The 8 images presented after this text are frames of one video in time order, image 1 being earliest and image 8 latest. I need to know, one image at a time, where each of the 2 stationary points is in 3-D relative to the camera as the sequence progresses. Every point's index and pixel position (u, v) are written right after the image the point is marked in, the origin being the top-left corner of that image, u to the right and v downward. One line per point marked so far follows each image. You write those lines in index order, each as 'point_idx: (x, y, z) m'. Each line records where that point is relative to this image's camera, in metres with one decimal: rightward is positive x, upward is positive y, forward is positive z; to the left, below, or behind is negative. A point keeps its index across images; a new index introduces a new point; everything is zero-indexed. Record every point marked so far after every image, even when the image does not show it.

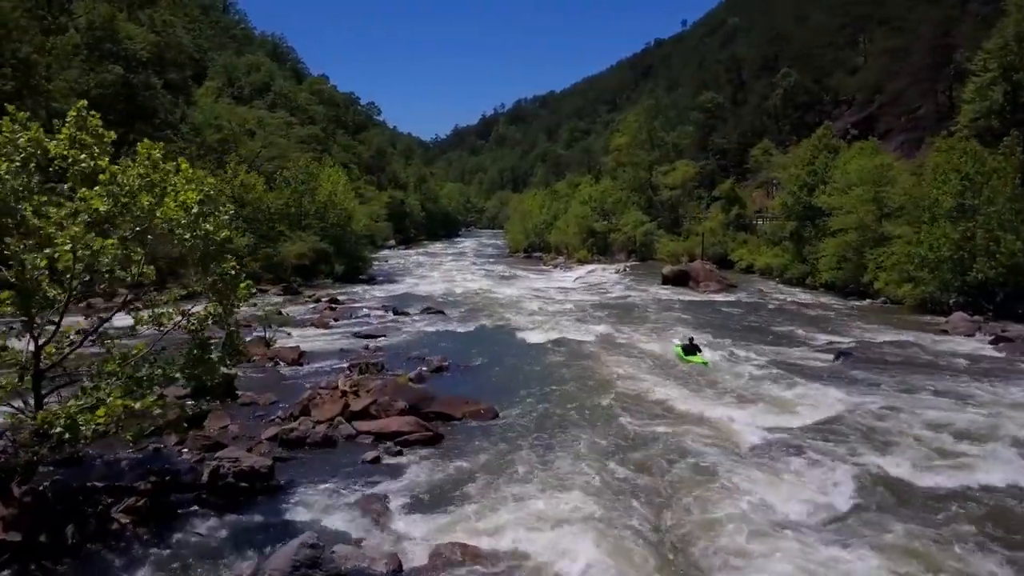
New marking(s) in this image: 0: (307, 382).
0: (-4.5, -2.1, +17.4) m
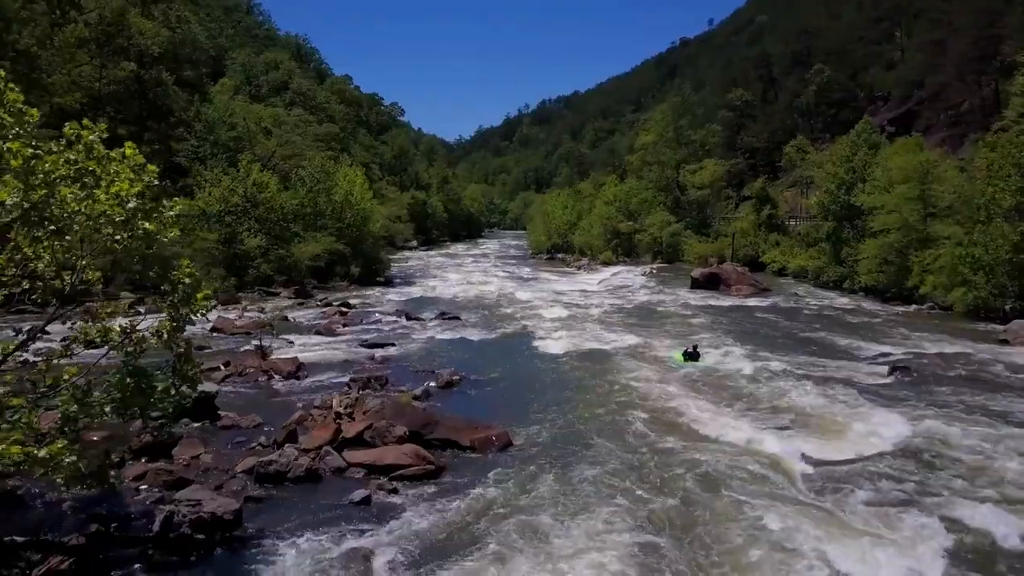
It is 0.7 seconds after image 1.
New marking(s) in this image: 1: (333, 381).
0: (-4.1, -2.2, +15.6) m
1: (-4.0, -2.1, +17.6) m
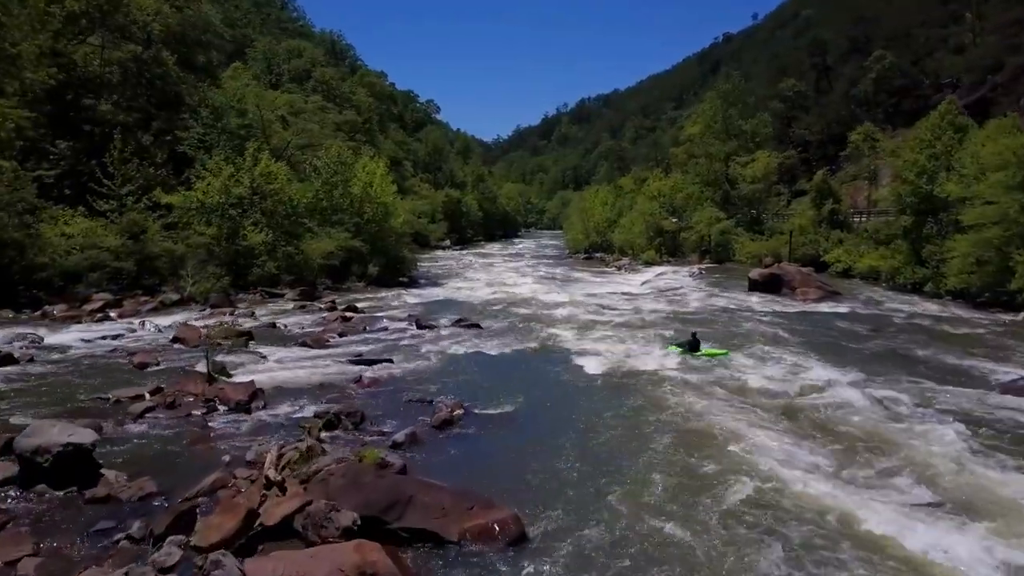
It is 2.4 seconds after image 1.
0: (-3.9, -2.2, +11.1) m
1: (-3.6, -2.1, +13.1) m
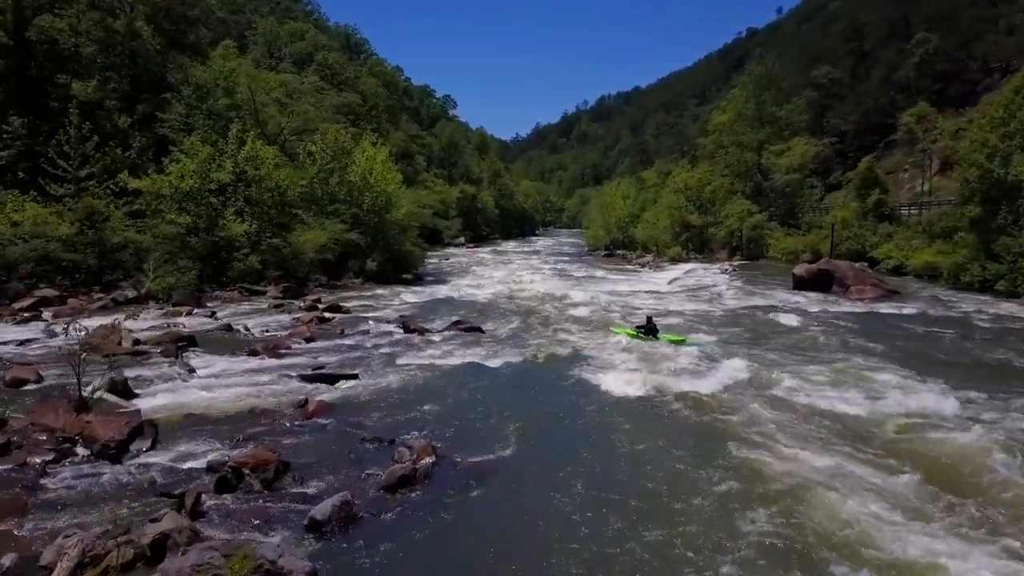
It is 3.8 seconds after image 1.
0: (-4.0, -2.1, +6.8) m
1: (-3.7, -2.0, +8.8) m
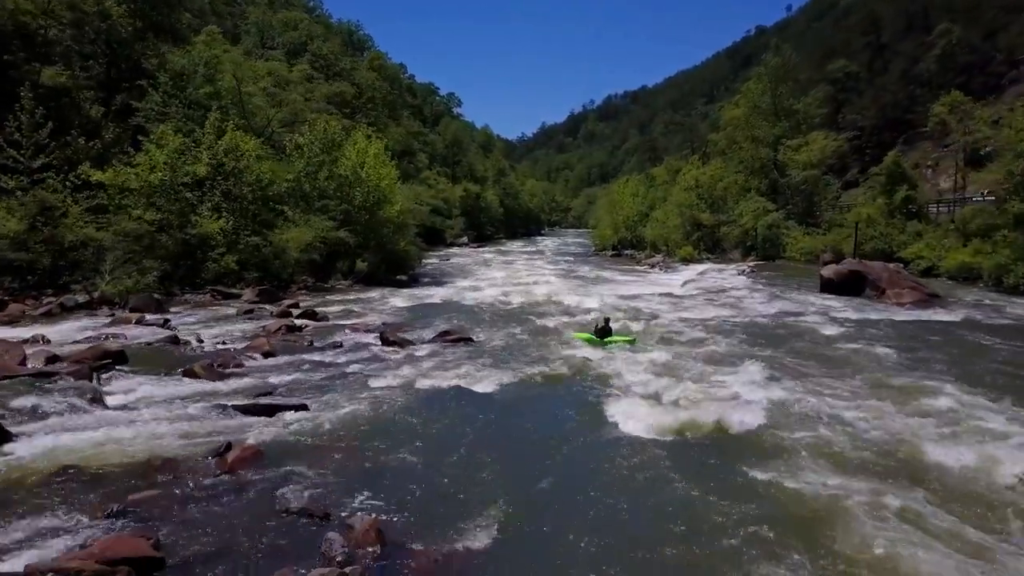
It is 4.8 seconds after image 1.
0: (-4.2, -2.2, +3.9) m
1: (-3.8, -2.1, +5.9) m
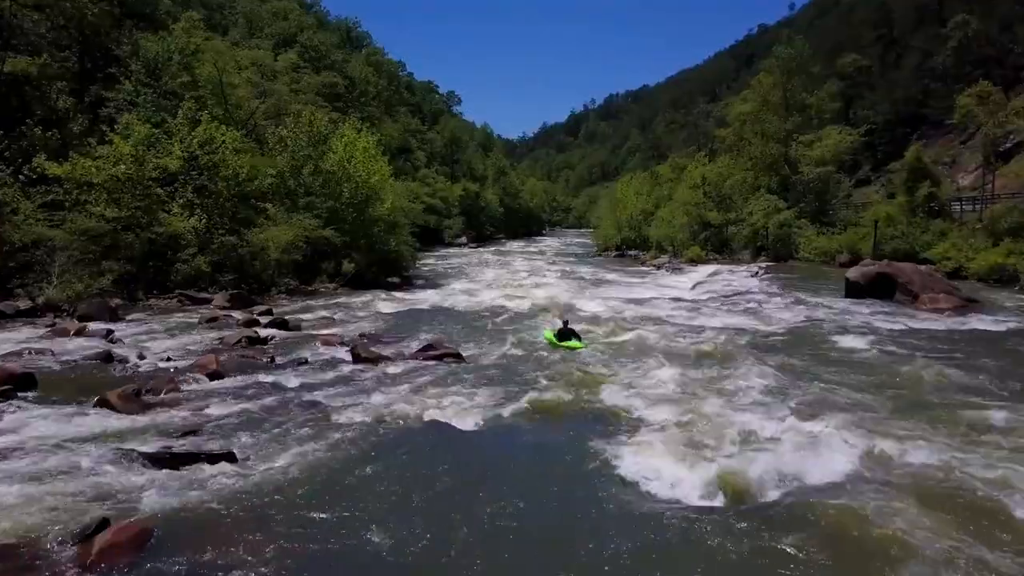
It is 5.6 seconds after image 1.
0: (-4.3, -2.3, +1.3) m
1: (-3.9, -2.2, +3.3) m
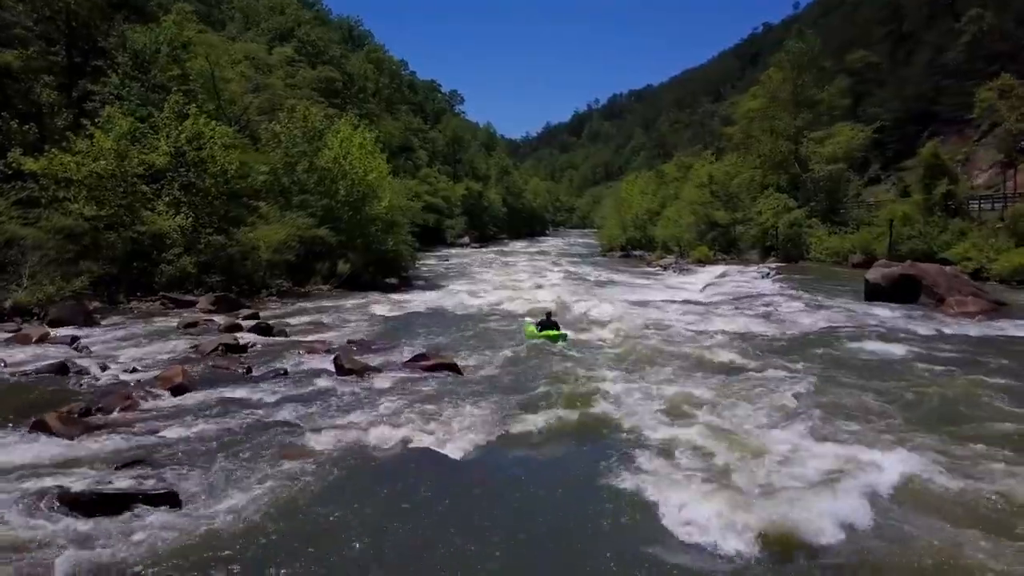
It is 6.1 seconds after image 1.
0: (-4.3, -2.4, -0.1) m
1: (-4.0, -2.3, +1.9) m
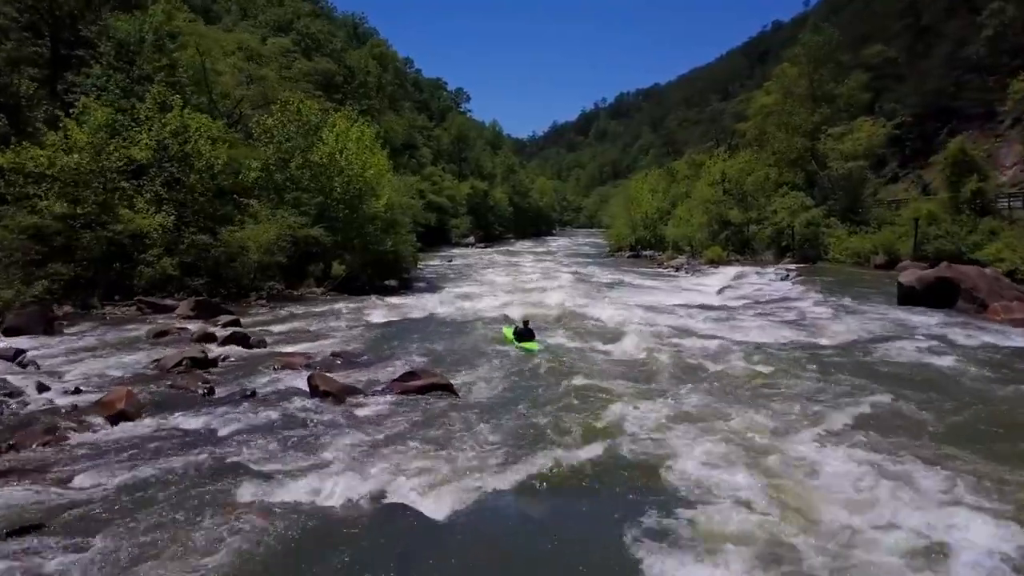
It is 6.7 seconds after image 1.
0: (-4.4, -2.5, -1.9) m
1: (-4.0, -2.4, 0.0) m
